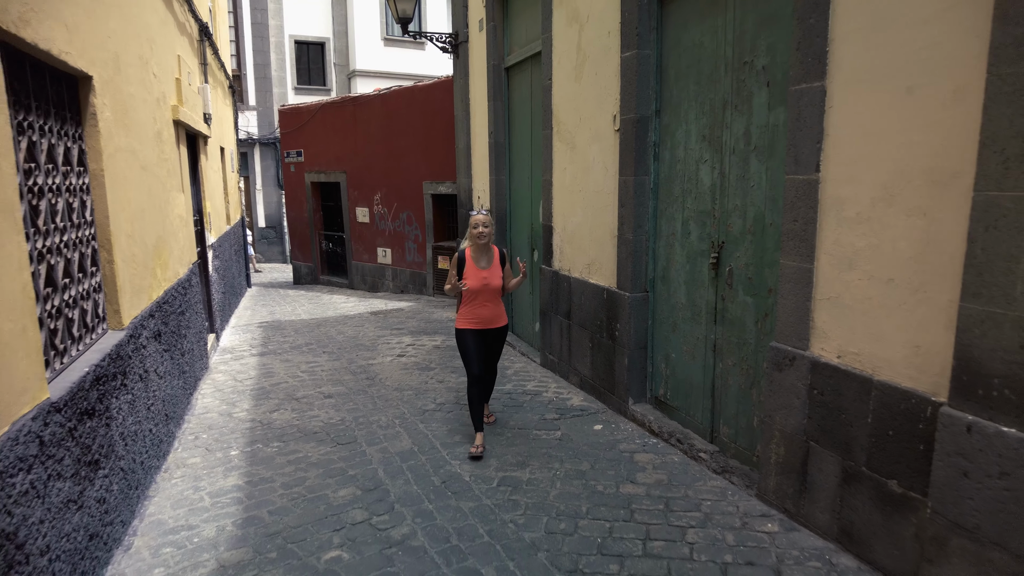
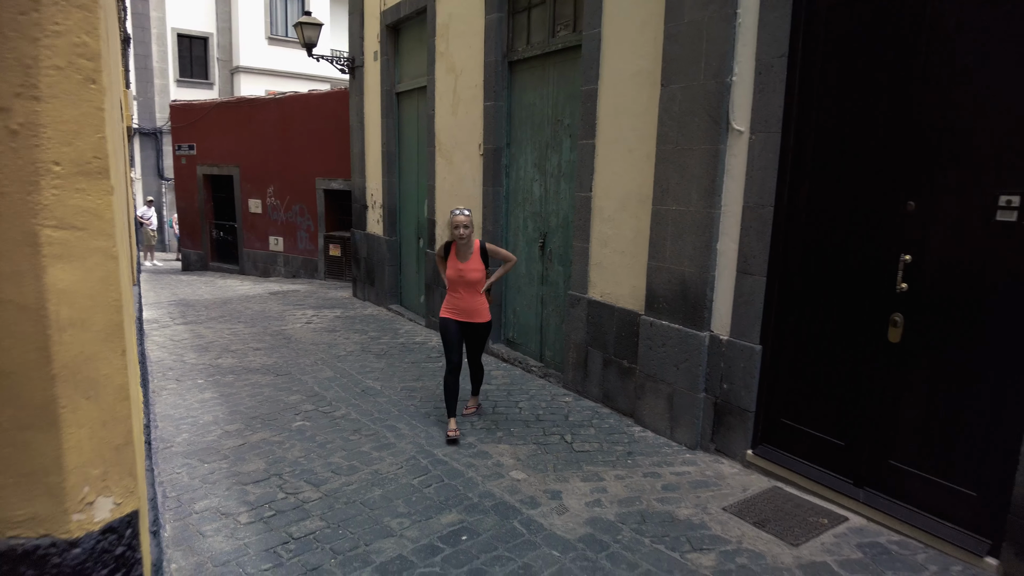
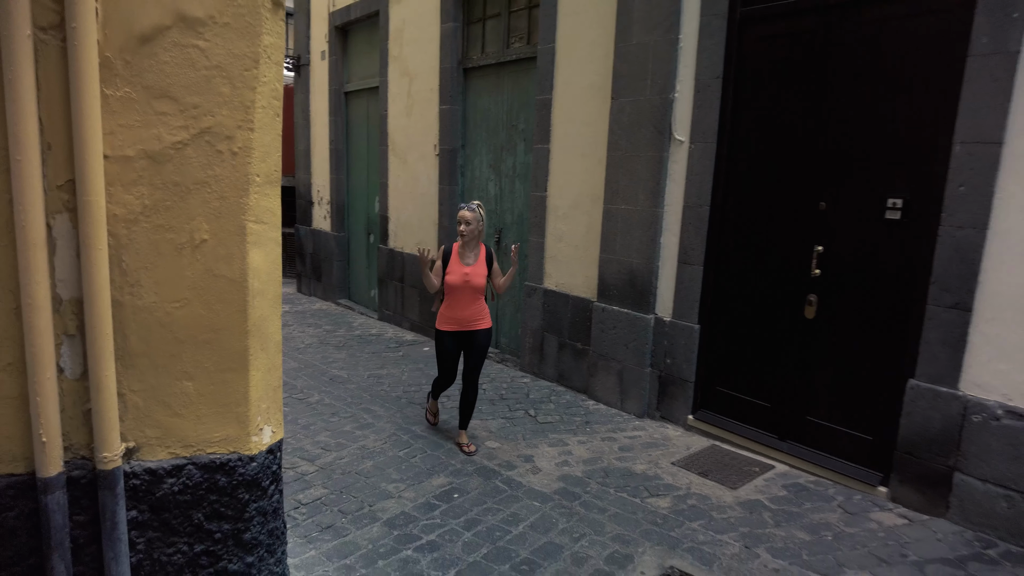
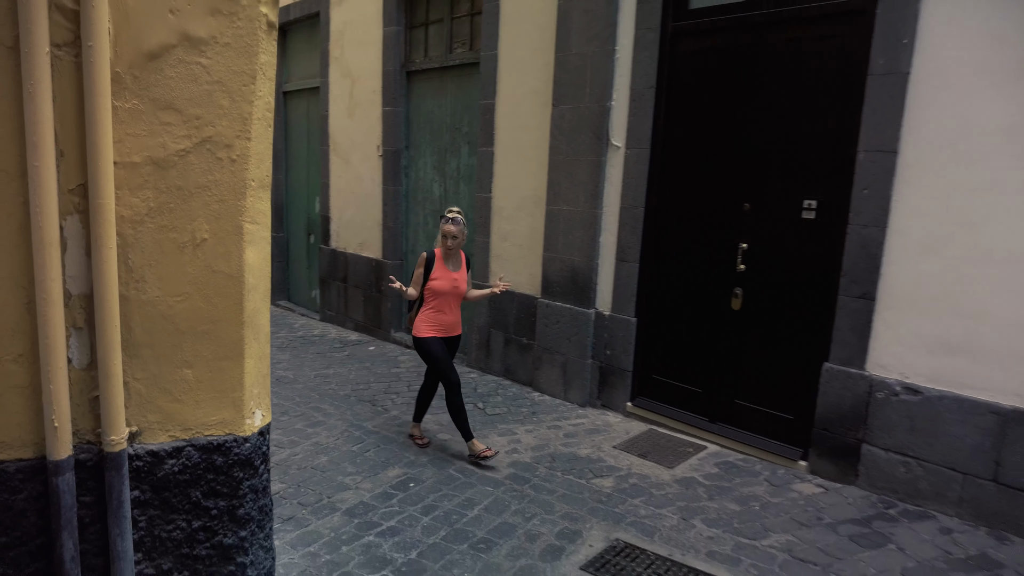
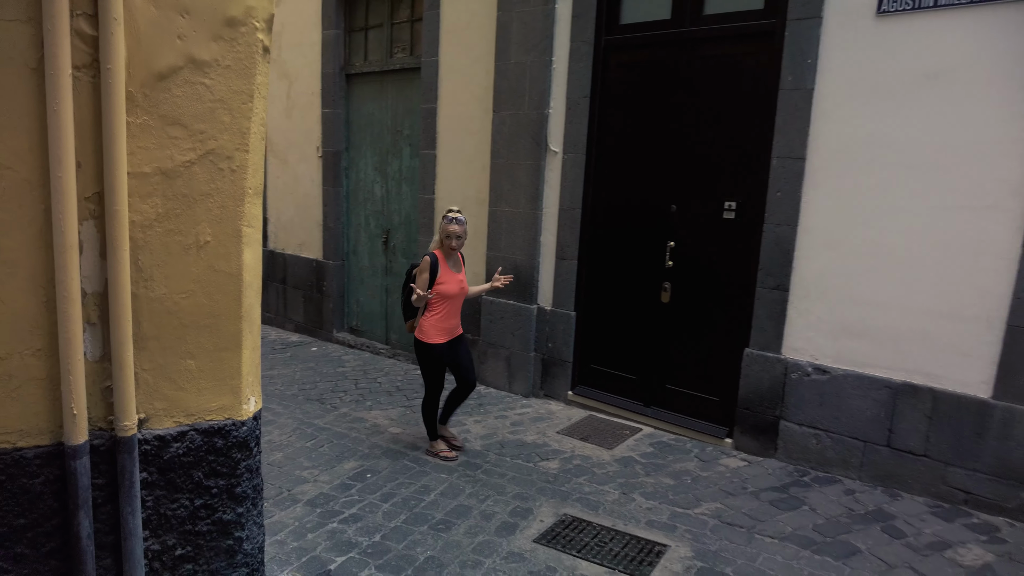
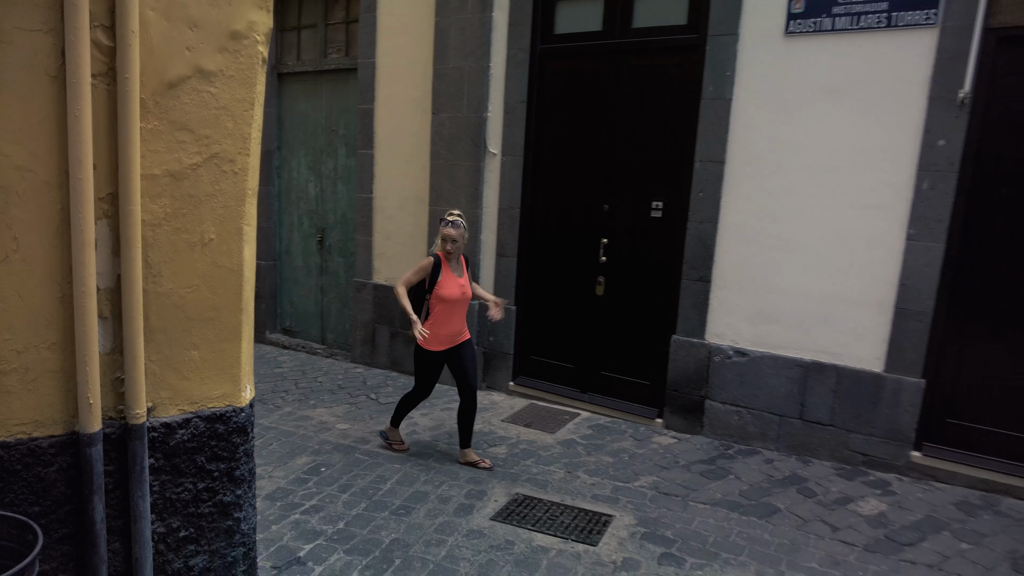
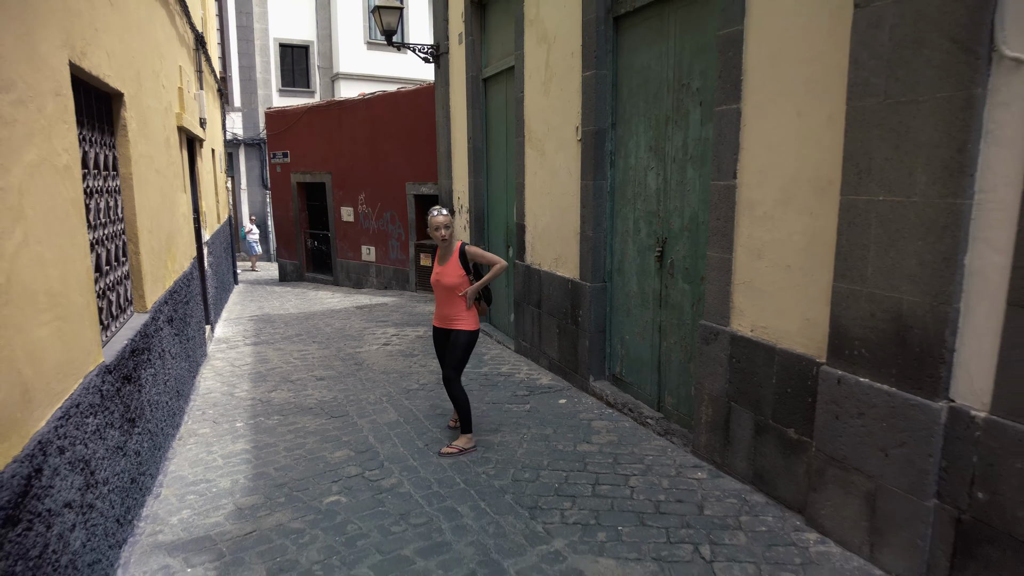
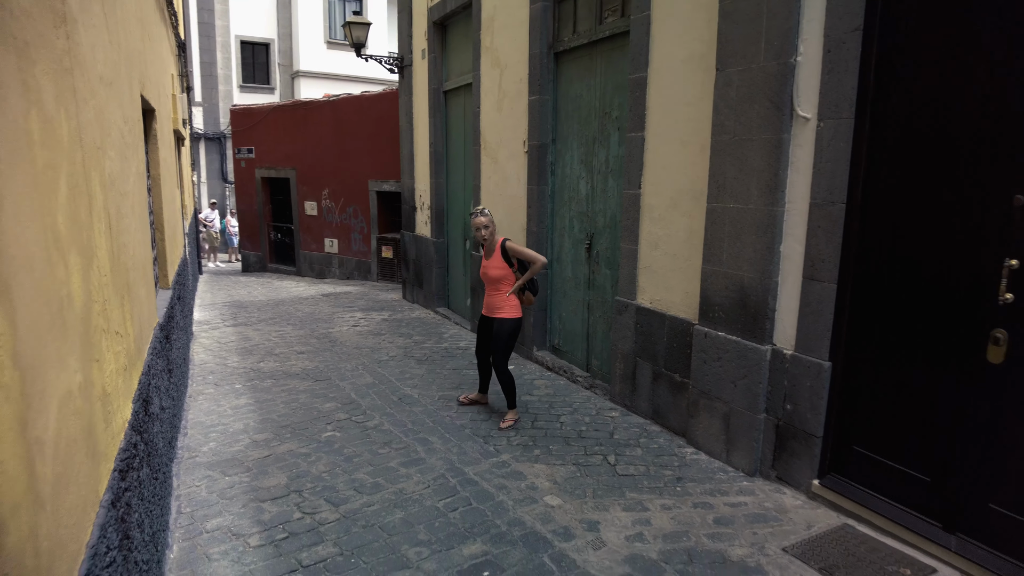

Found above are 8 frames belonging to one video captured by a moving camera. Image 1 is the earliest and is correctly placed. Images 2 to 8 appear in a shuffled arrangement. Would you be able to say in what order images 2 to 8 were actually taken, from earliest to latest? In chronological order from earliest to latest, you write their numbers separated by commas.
7, 8, 2, 3, 4, 5, 6
